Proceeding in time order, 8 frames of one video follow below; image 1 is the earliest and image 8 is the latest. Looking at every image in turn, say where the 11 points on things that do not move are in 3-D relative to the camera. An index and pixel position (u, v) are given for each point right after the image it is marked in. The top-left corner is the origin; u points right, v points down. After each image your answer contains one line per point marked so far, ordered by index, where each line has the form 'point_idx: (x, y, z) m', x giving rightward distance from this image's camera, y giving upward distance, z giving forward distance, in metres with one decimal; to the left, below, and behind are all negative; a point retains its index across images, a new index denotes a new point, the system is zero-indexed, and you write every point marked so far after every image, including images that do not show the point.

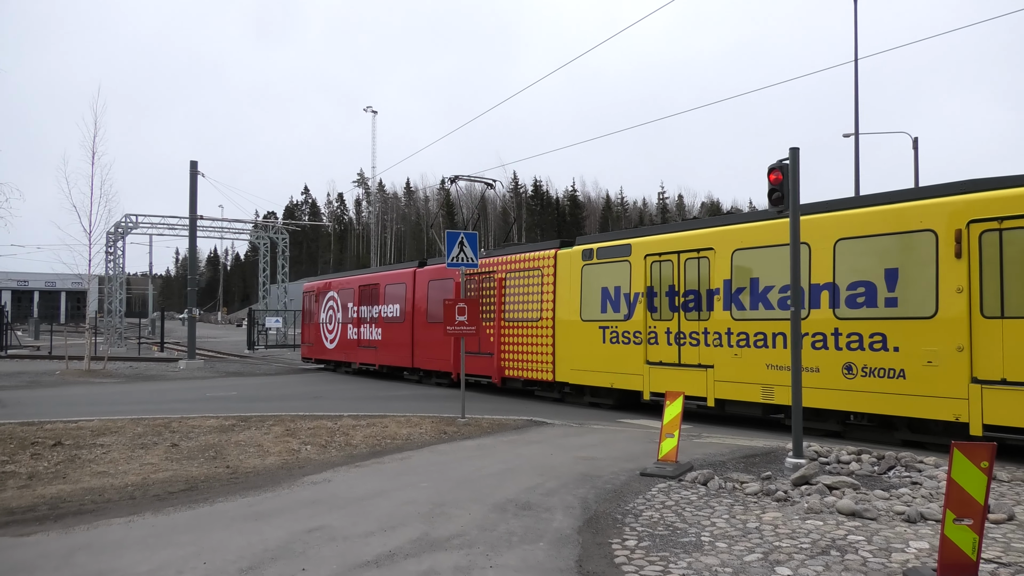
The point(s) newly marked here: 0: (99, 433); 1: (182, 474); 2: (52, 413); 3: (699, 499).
0: (-11.4, -4.2, +10.6) m
1: (-7.8, -4.4, +9.1) m
2: (-15.2, -4.4, +12.5) m
3: (+4.1, -4.7, +8.7) m
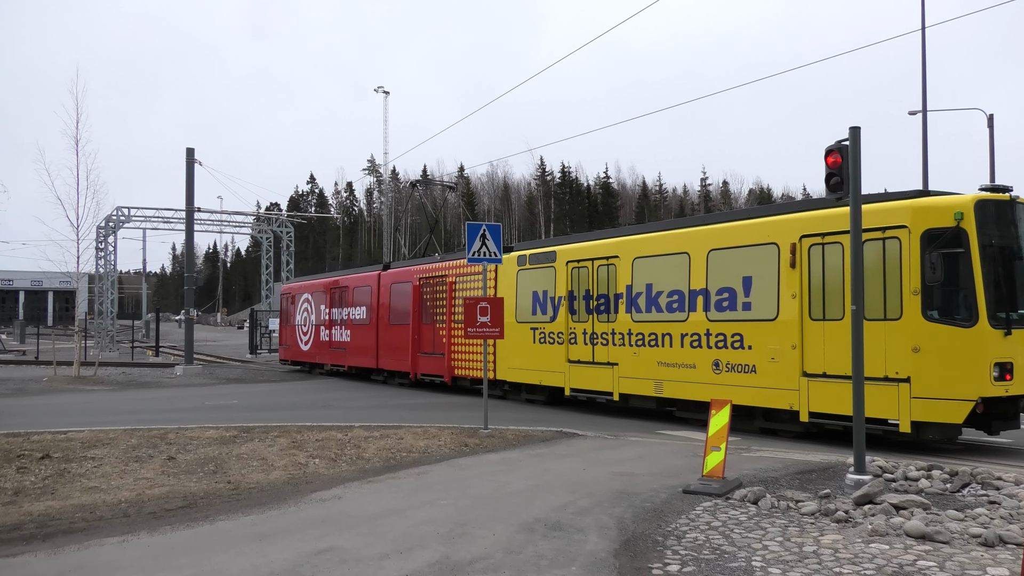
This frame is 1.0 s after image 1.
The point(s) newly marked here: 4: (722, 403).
0: (-10.8, -4.1, +9.9) m
1: (-7.2, -4.4, +8.3) m
2: (-14.5, -4.4, +11.8) m
3: (+4.7, -4.6, +7.7) m
4: (+4.6, -2.5, +8.4) m
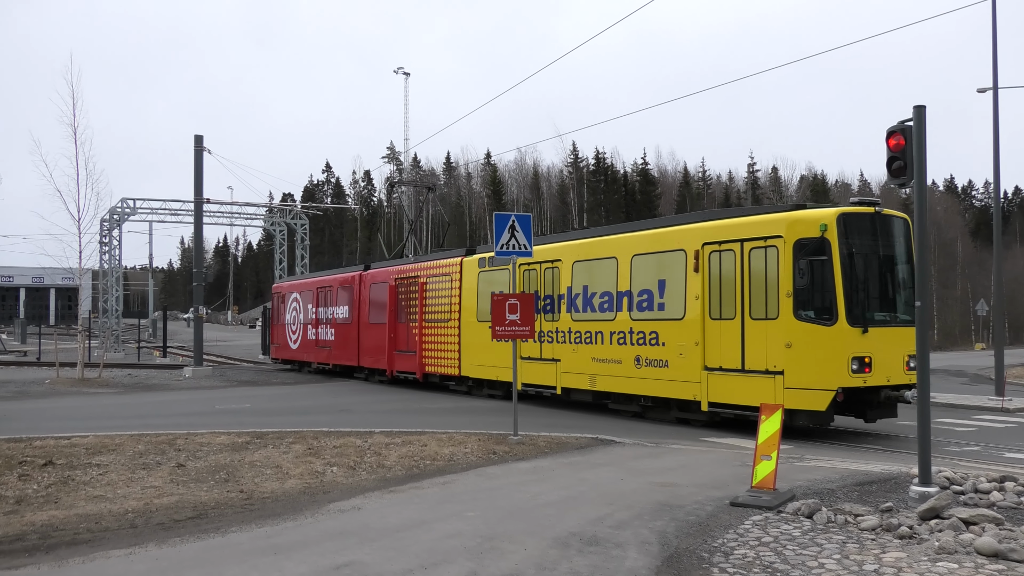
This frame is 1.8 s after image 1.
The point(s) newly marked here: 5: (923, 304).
0: (-10.1, -4.1, +9.4) m
1: (-6.5, -4.3, +7.8) m
2: (-13.8, -4.3, +11.4) m
3: (+5.4, -4.5, +7.1) m
4: (+5.3, -2.4, +7.8) m
5: (+8.5, -0.3, +8.0) m
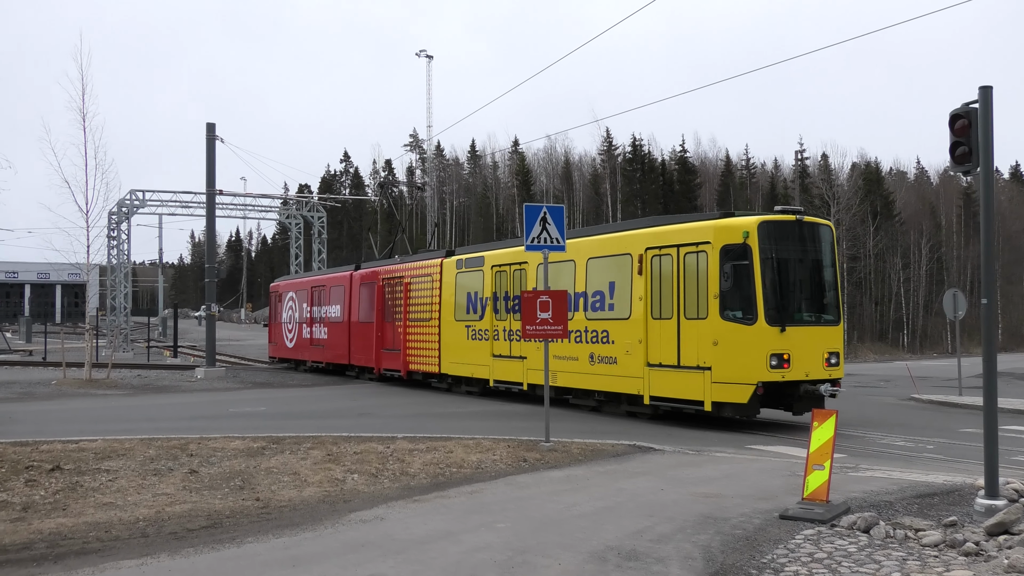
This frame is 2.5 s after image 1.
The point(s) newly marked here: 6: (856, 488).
0: (-9.5, -4.0, +9.0) m
1: (-5.9, -4.2, +7.4) m
2: (-13.2, -4.2, +11.0) m
3: (+5.9, -4.5, +6.5) m
4: (+5.9, -2.3, +7.2) m
5: (+9.1, -0.3, +7.4) m
6: (+6.9, -4.0, +7.8) m
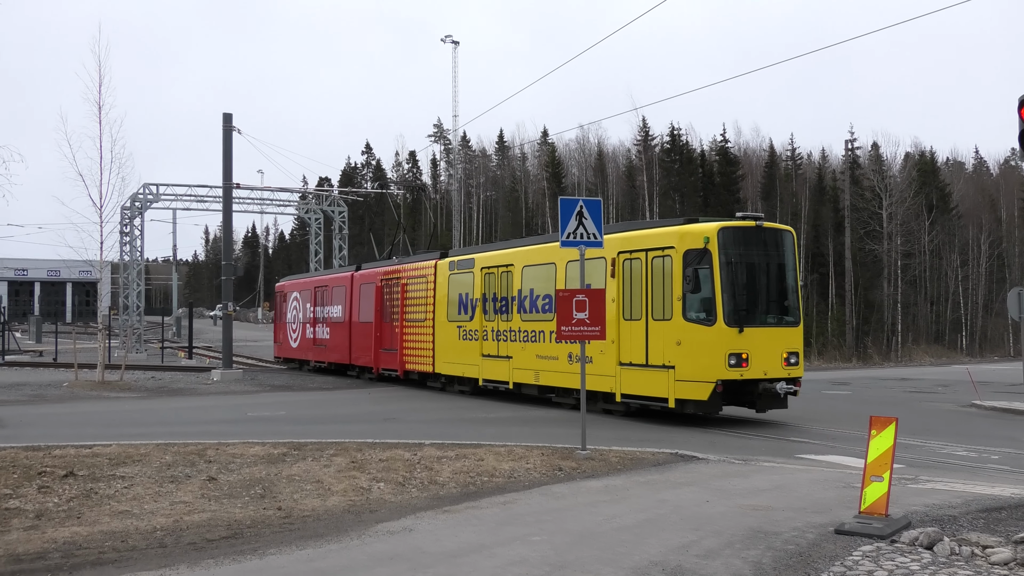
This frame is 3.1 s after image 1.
0: (-8.9, -3.9, +8.7) m
1: (-5.3, -4.2, +7.0) m
2: (-12.5, -4.1, +10.8) m
3: (+6.6, -4.4, +6.0) m
4: (+6.5, -2.3, +6.7) m
5: (+9.7, -0.2, +6.8) m
6: (+7.5, -4.0, +7.3) m
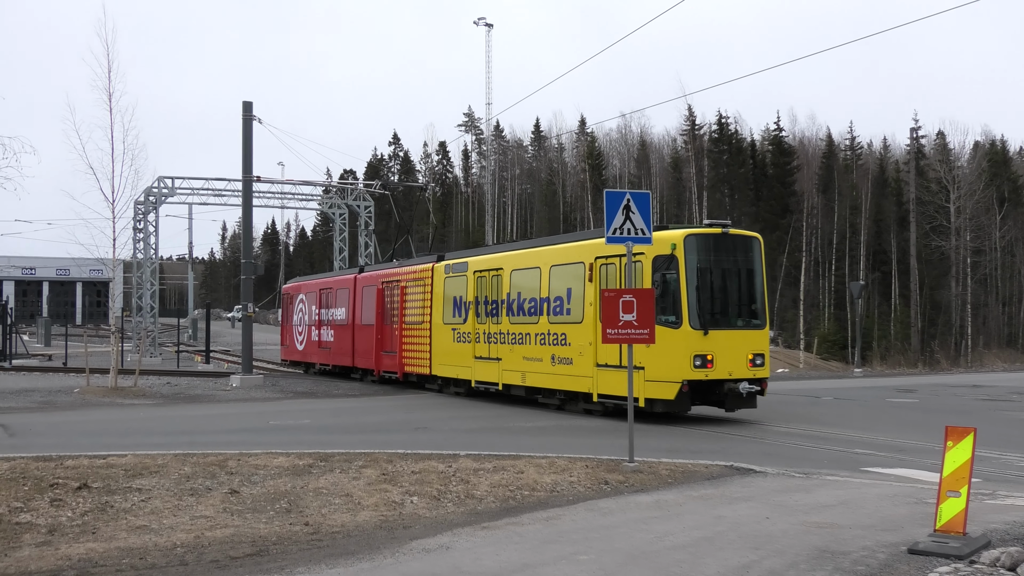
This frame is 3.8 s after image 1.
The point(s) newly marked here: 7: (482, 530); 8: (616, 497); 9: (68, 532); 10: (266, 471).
0: (-8.1, -3.9, +8.3) m
1: (-4.6, -4.2, +6.6) m
2: (-11.8, -4.1, +10.4) m
3: (+7.3, -4.4, +5.5) m
4: (+7.2, -2.3, +6.1) m
5: (+10.5, -0.2, +6.2) m
6: (+8.3, -4.0, +6.8) m
7: (-0.5, -4.1, +6.6) m
8: (+1.9, -3.9, +7.4) m
9: (-7.4, -4.1, +6.4) m
10: (-5.6, -4.0, +8.6) m
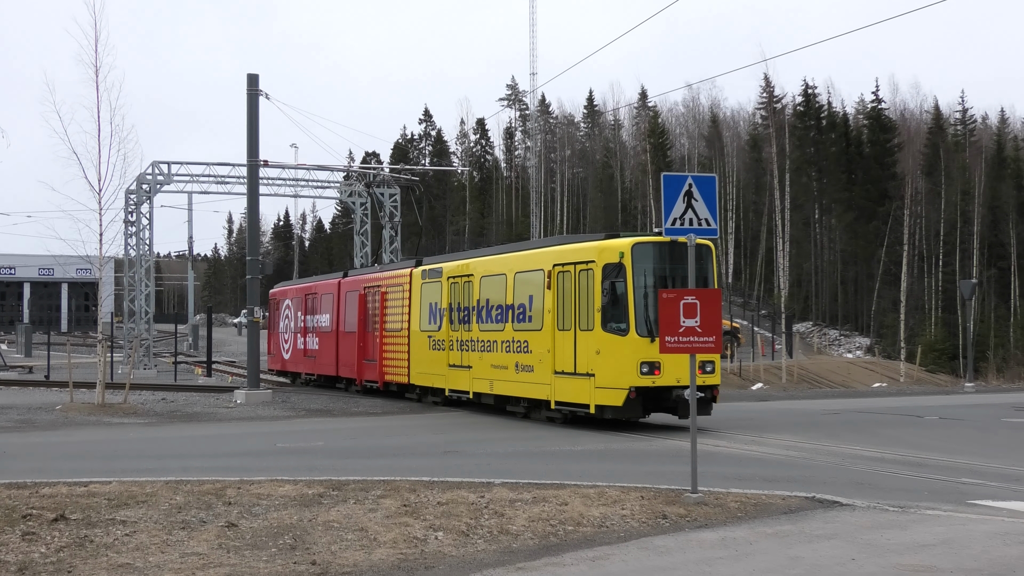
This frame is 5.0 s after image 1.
0: (-7.5, -4.0, +7.4) m
1: (-3.9, -4.2, +5.7) m
2: (-11.1, -4.2, +9.5) m
3: (+7.9, -4.4, +4.4) m
4: (+7.8, -2.3, +5.1) m
5: (+11.1, -0.2, +5.2) m
6: (+8.9, -4.0, +5.7) m
7: (+0.1, -4.1, +5.6) m
8: (+2.5, -3.9, +6.4) m
9: (-6.8, -4.1, +5.5) m
10: (-5.0, -4.1, +7.7) m
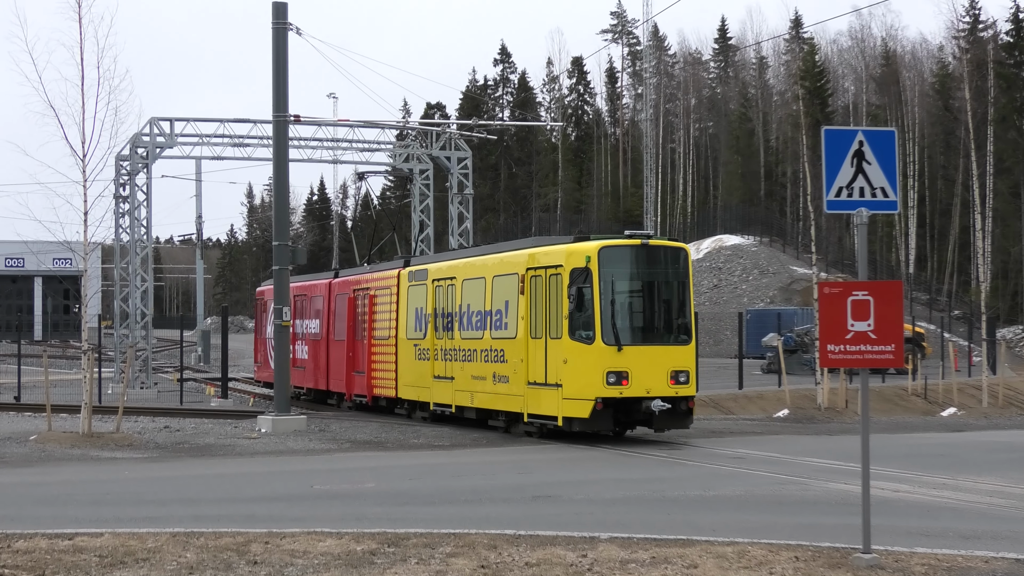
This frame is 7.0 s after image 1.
0: (-6.2, -3.9, +6.1) m
1: (-2.7, -4.1, +4.4) m
2: (-9.8, -4.1, +8.3) m
3: (+9.1, -4.3, +3.0) m
4: (+9.1, -2.2, +3.7) m
5: (+12.3, -0.1, +3.7) m
6: (+10.1, -3.9, +4.3) m
7: (+1.3, -4.1, +4.3) m
8: (+3.8, -3.8, +5.0) m
9: (-5.5, -4.0, +4.2) m
10: (-3.7, -4.0, +6.4) m
